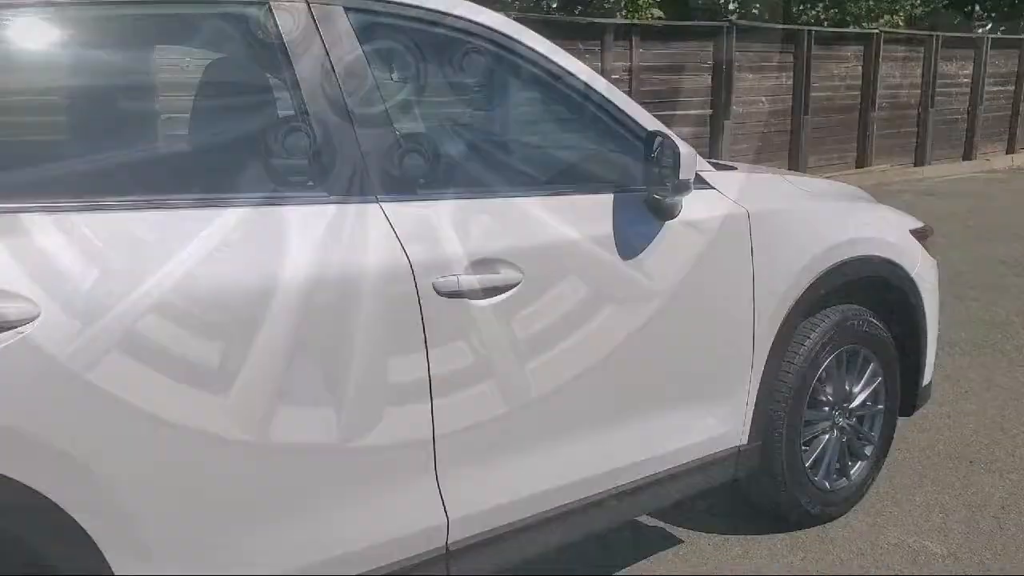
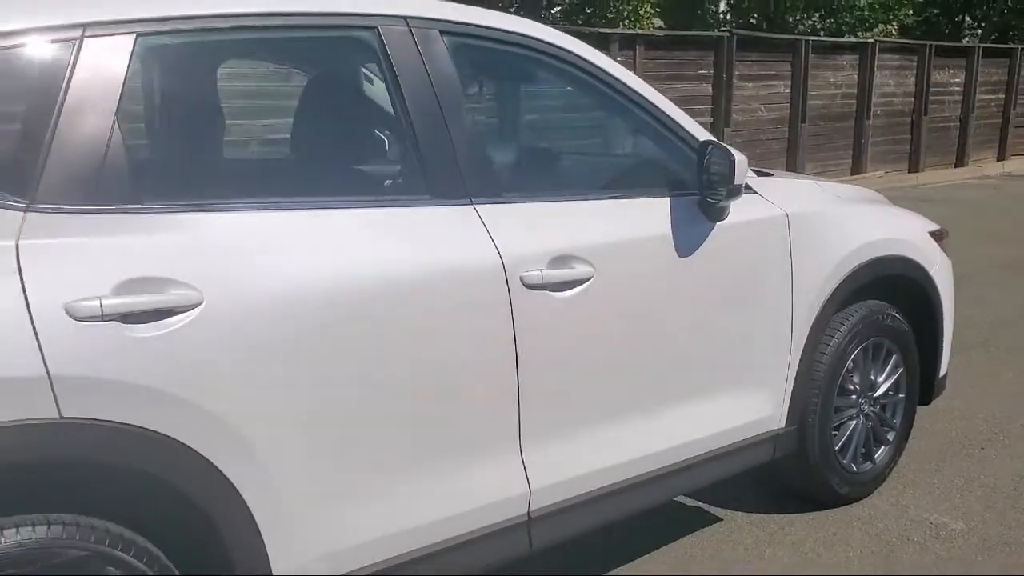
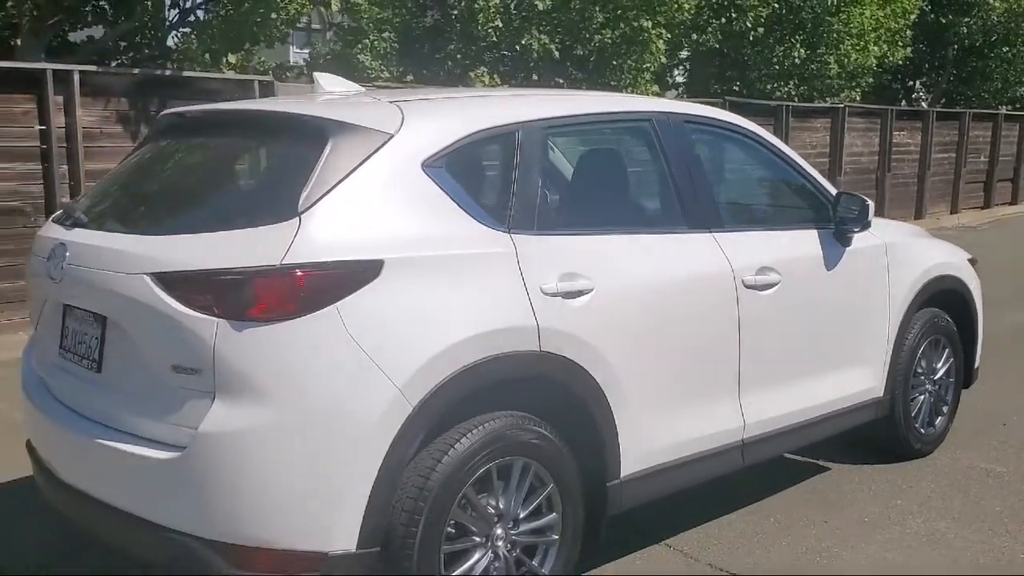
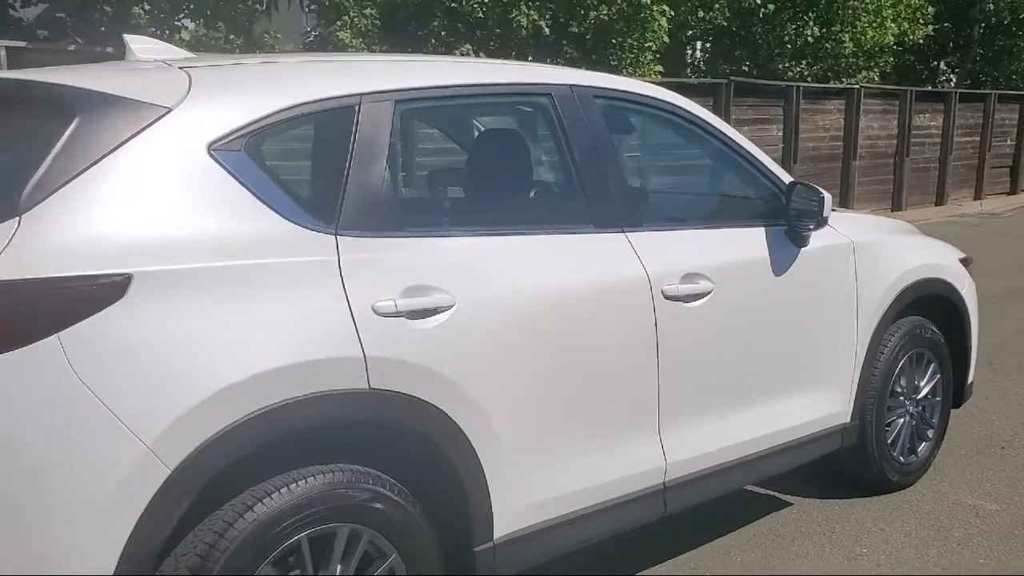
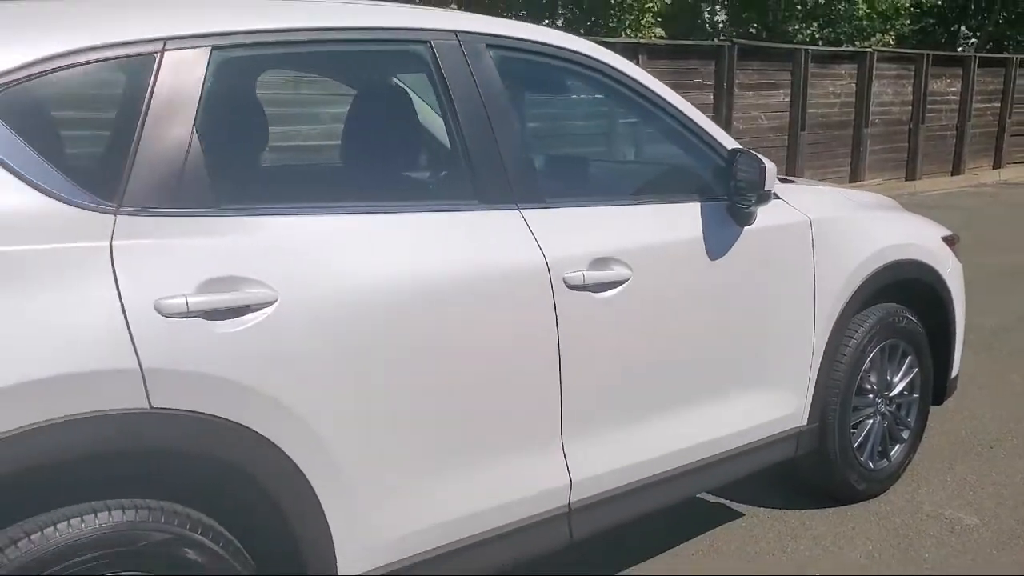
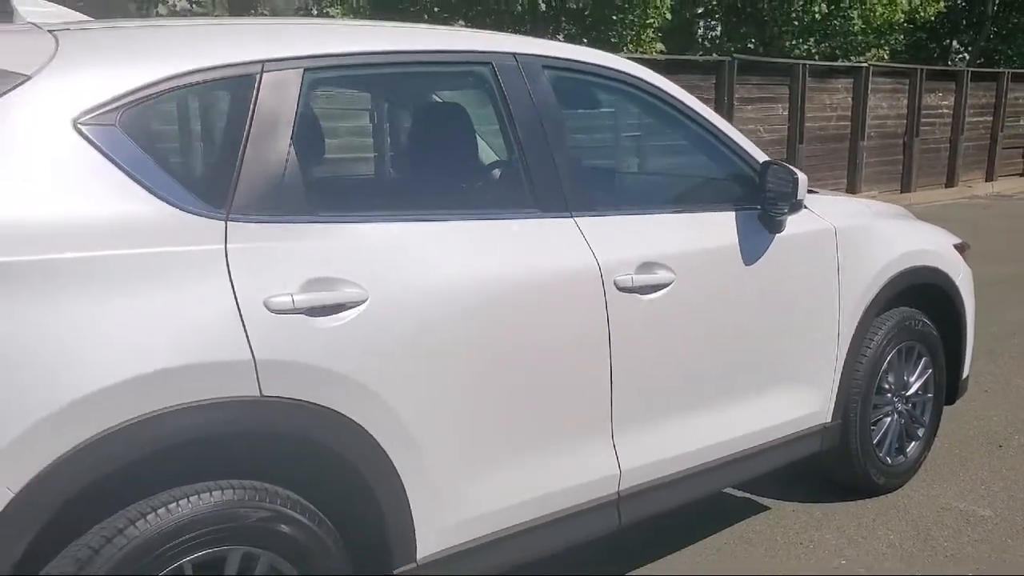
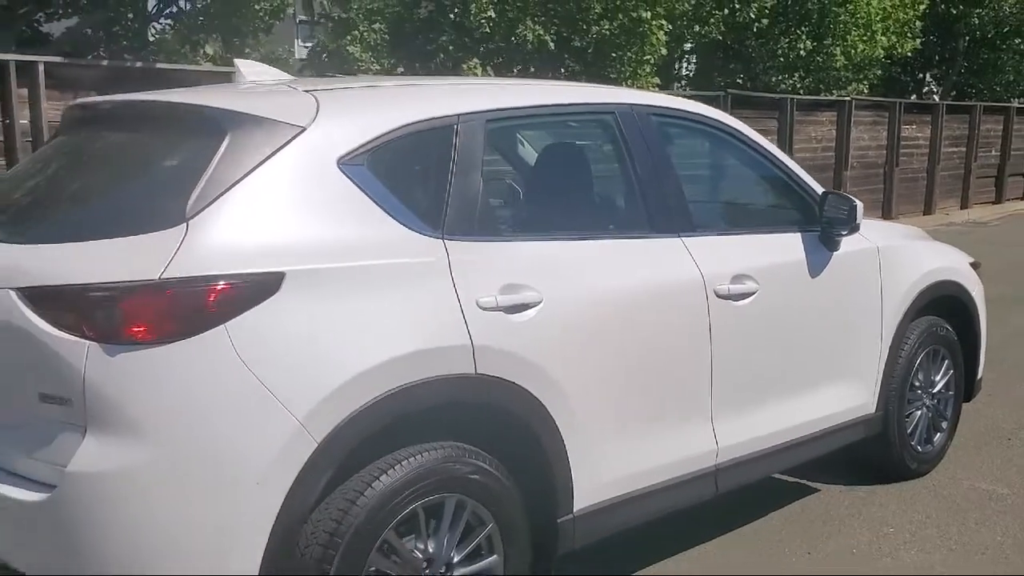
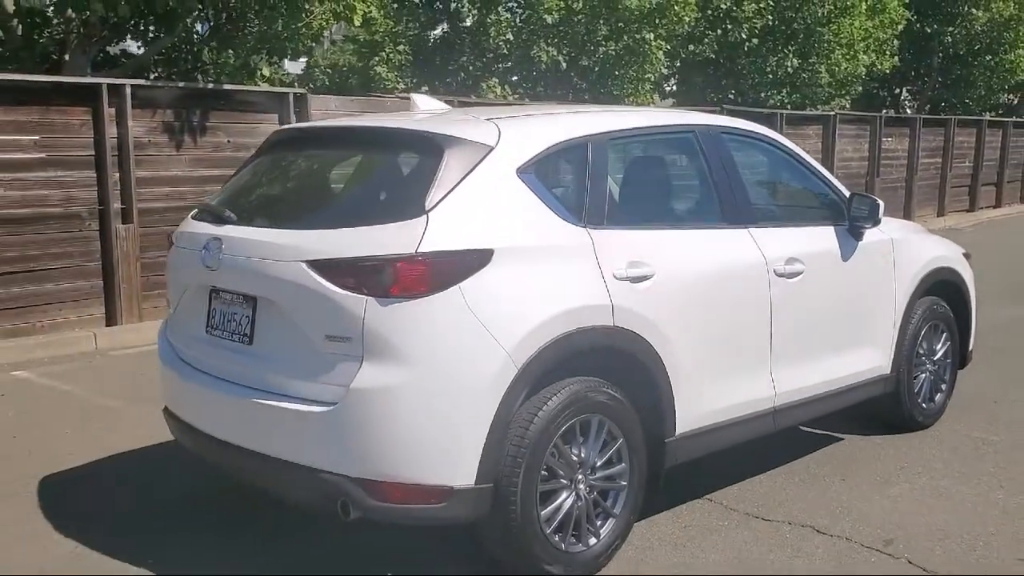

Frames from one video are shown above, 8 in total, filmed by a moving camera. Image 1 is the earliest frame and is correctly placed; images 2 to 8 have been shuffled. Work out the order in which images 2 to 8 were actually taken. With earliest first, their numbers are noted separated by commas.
2, 5, 6, 4, 7, 3, 8
